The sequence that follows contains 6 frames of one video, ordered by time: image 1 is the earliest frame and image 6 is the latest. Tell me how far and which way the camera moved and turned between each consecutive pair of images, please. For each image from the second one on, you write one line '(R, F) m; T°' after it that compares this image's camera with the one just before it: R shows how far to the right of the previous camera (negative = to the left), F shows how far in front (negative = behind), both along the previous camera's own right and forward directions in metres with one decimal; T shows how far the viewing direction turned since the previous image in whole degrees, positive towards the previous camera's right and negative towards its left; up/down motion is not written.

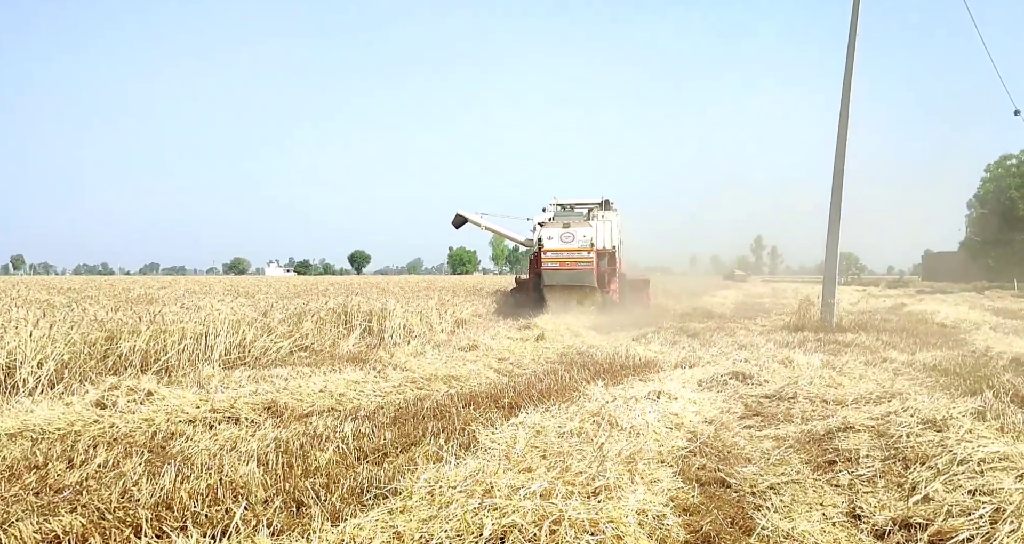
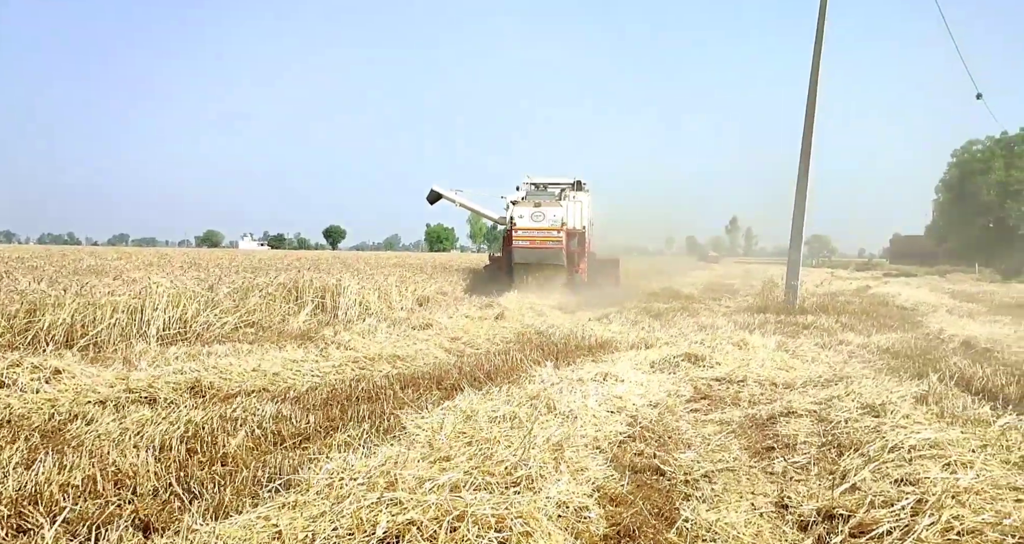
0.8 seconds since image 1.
(+0.3, +0.3) m; +2°
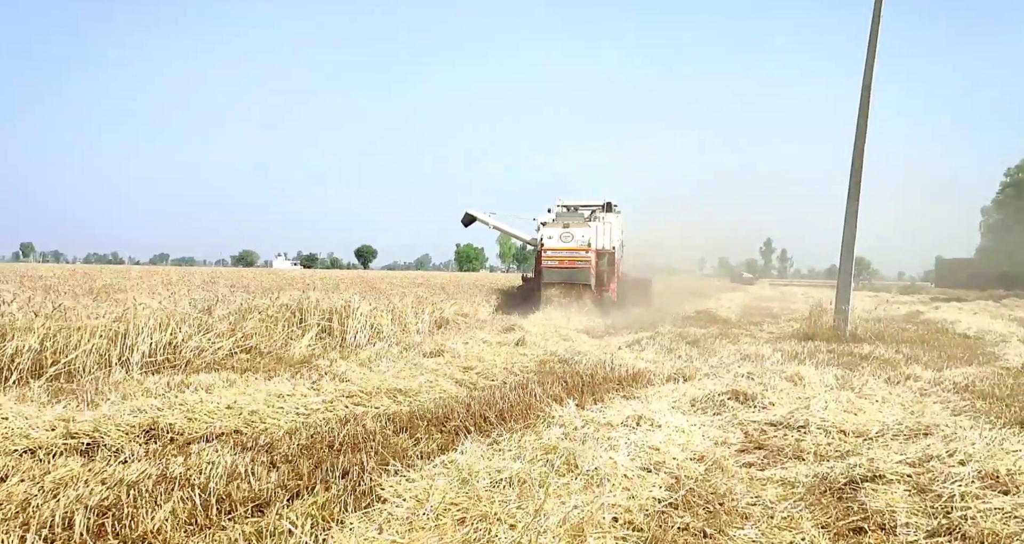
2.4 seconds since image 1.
(+0.1, +1.0) m; -2°
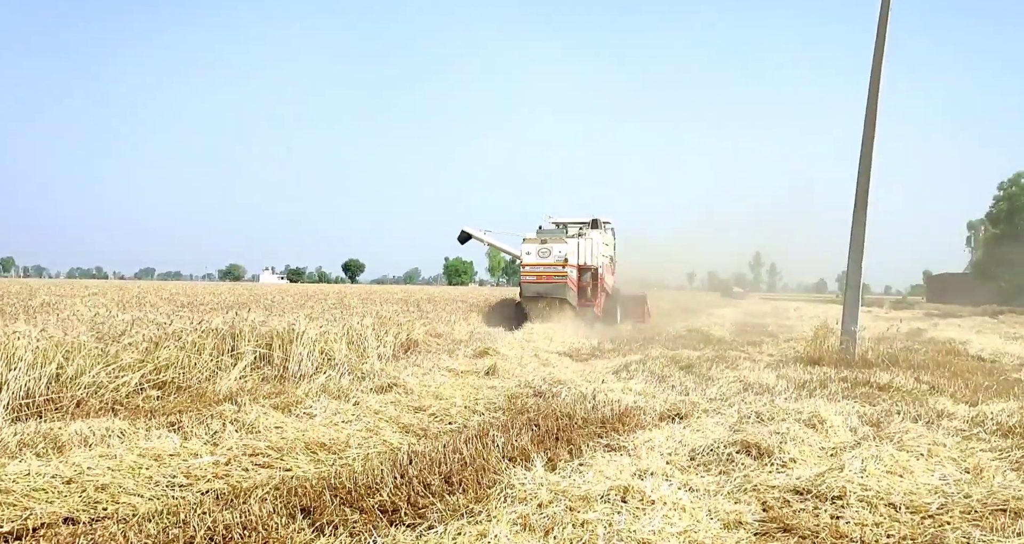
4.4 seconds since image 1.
(+0.2, +1.4) m; +1°
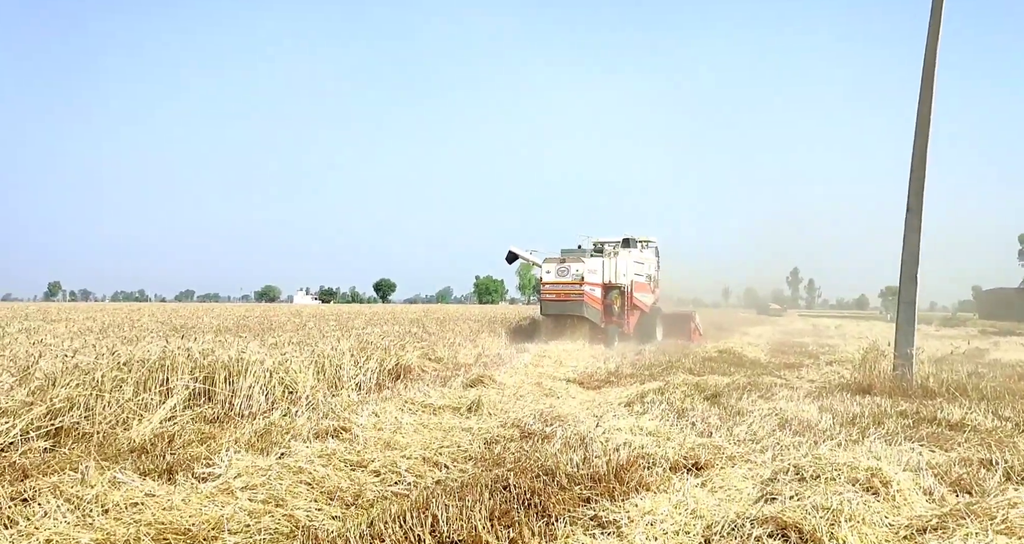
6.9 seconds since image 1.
(+0.5, +1.5) m; -2°
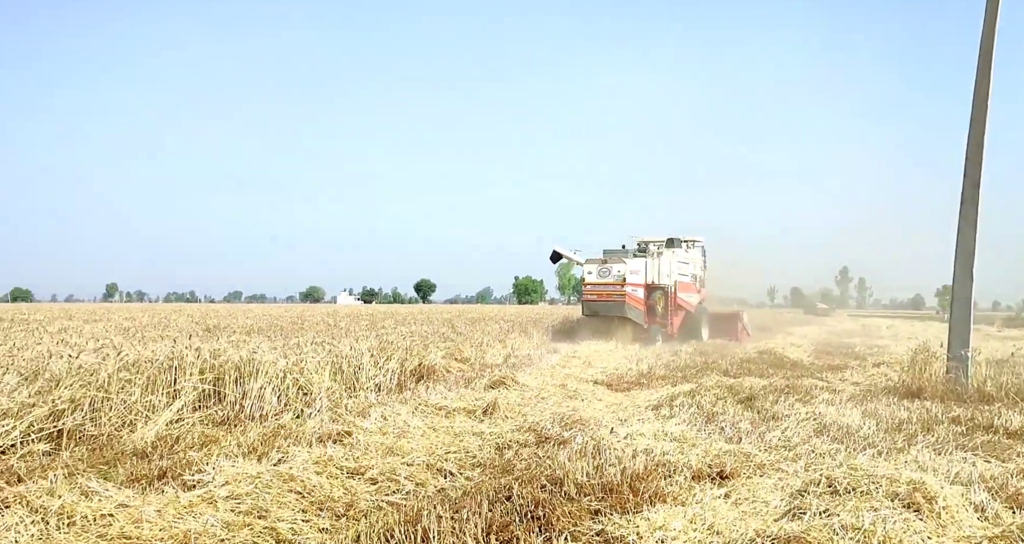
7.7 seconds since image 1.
(+0.2, +0.3) m; -3°
